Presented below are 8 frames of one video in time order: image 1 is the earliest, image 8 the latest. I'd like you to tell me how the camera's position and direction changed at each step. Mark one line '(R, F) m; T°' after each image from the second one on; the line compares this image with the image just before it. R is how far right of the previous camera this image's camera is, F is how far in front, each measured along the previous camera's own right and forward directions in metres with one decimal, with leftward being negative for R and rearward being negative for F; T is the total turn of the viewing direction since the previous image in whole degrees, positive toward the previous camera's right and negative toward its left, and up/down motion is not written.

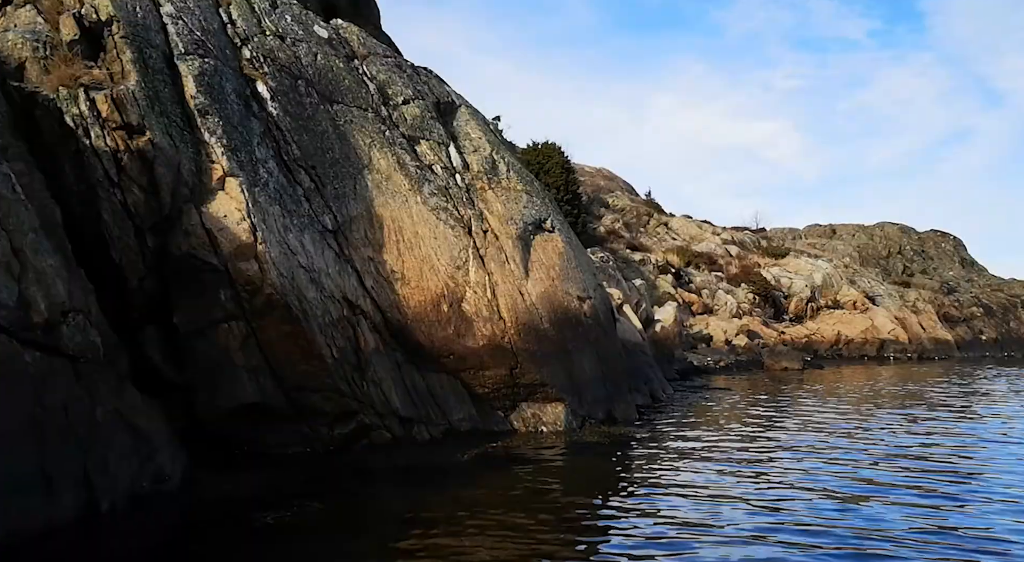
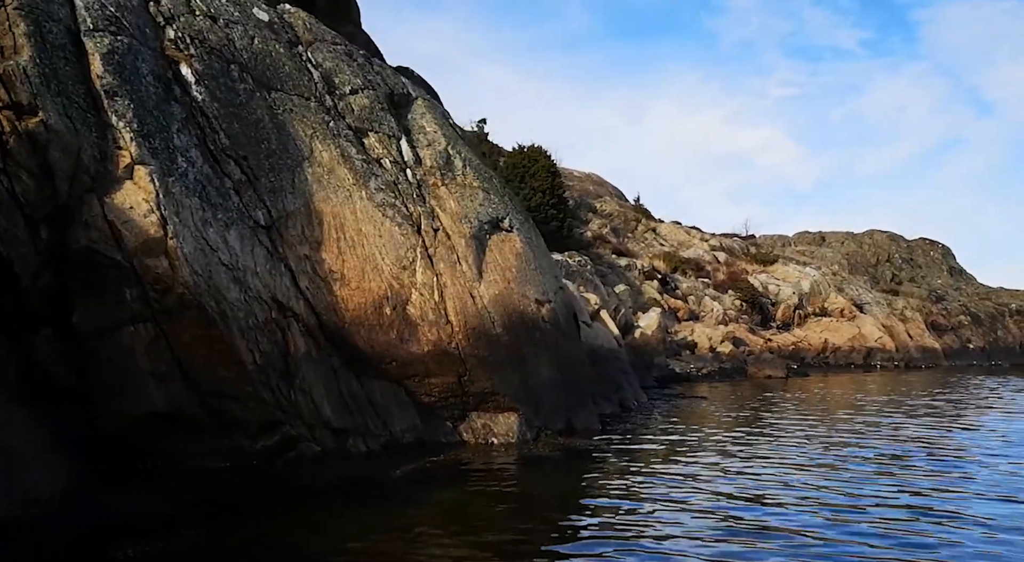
(+0.6, +1.0) m; +1°
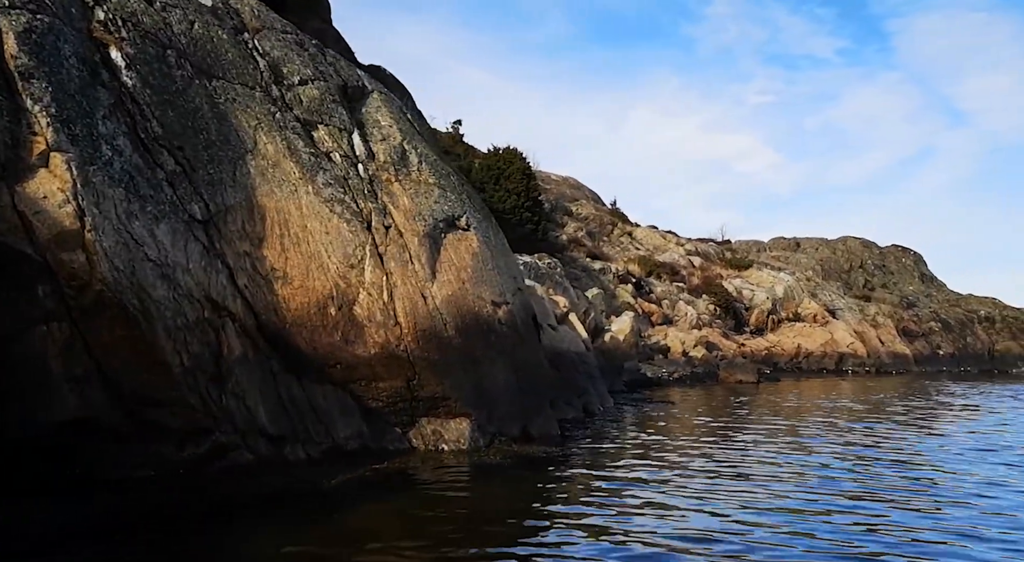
(+0.4, +0.6) m; +1°
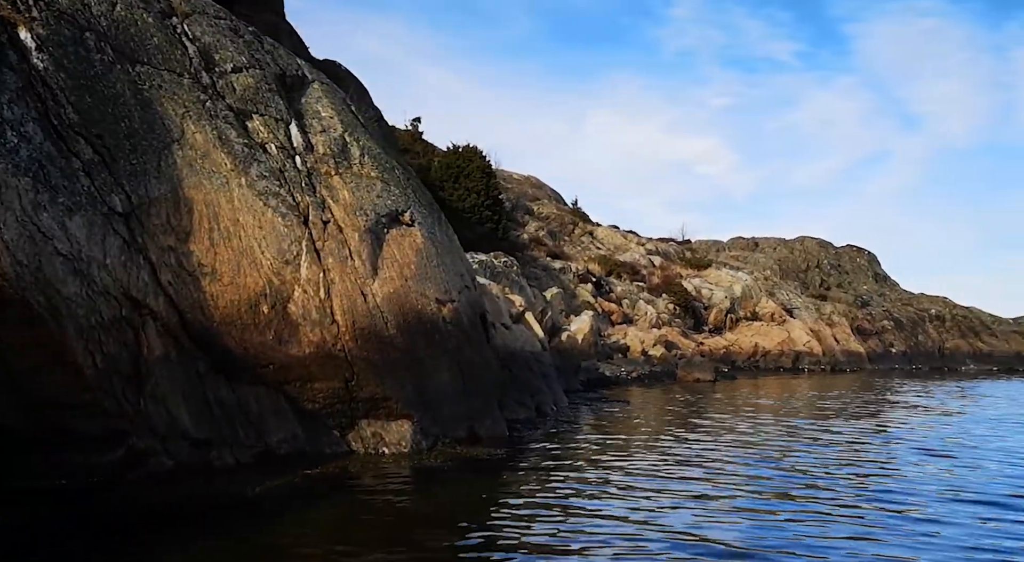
(+0.3, +0.6) m; +2°
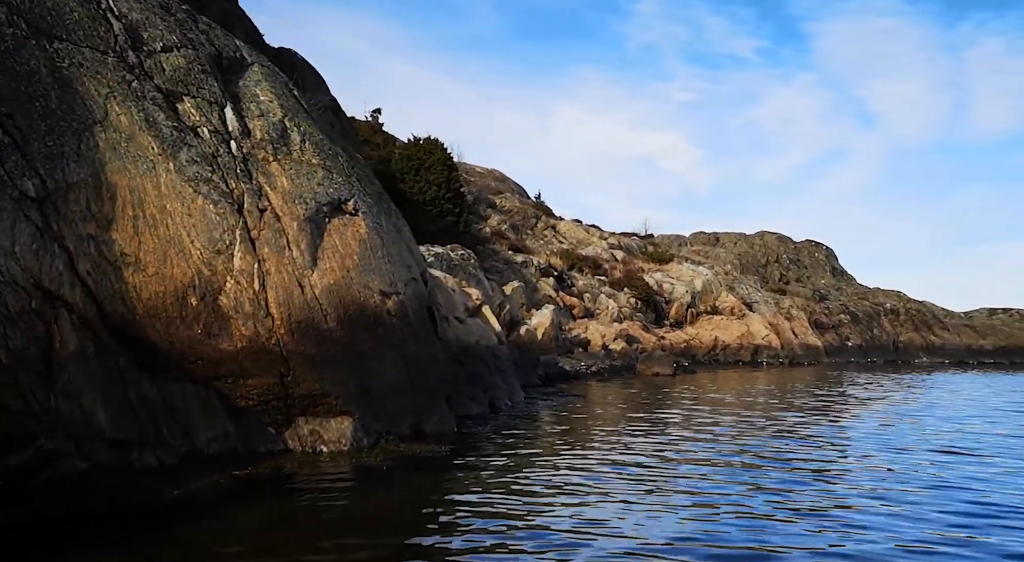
(+0.3, +0.6) m; +2°
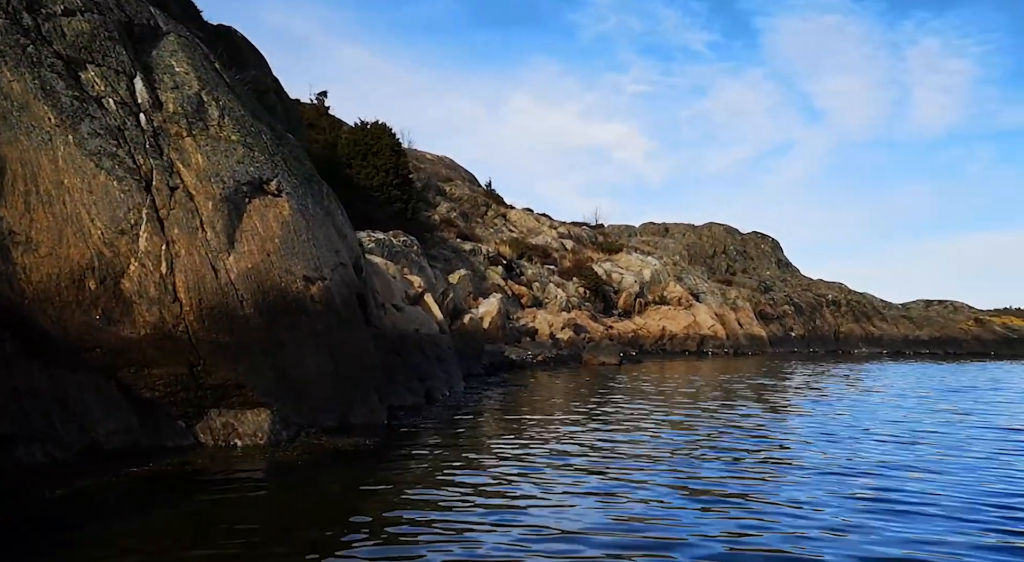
(+0.3, +0.7) m; +3°
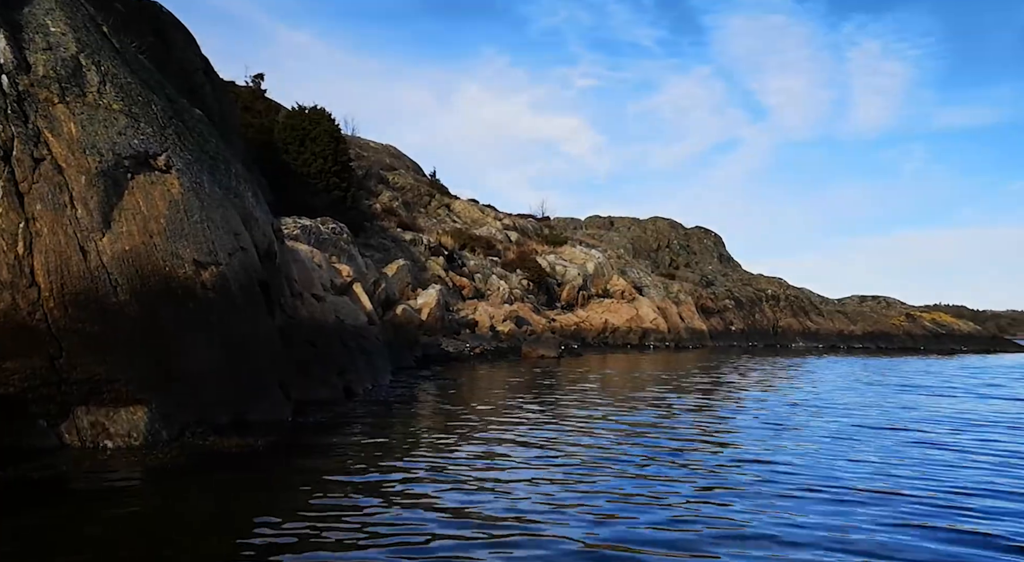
(+0.5, +1.2) m; +3°
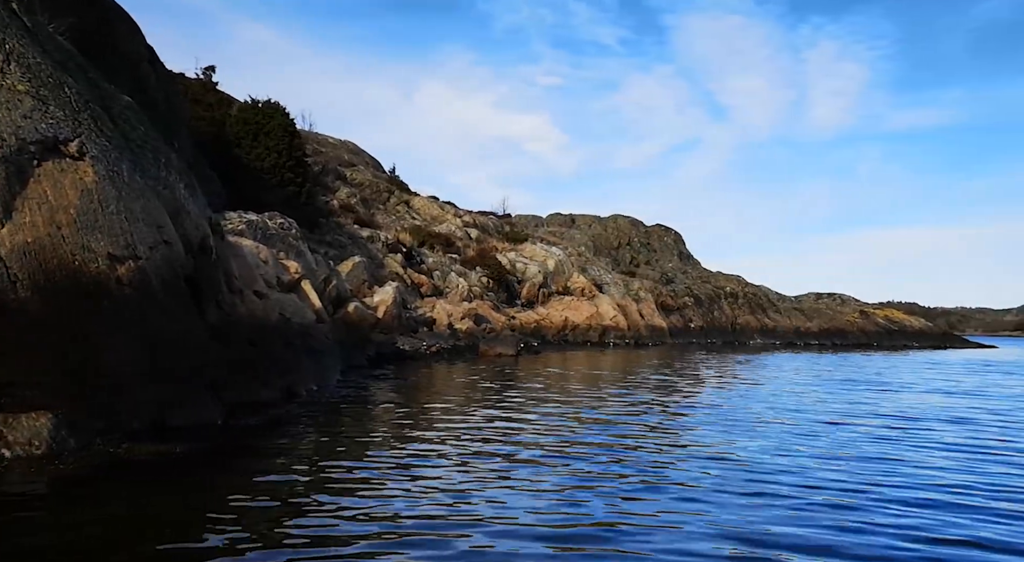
(+0.3, +0.8) m; +2°
